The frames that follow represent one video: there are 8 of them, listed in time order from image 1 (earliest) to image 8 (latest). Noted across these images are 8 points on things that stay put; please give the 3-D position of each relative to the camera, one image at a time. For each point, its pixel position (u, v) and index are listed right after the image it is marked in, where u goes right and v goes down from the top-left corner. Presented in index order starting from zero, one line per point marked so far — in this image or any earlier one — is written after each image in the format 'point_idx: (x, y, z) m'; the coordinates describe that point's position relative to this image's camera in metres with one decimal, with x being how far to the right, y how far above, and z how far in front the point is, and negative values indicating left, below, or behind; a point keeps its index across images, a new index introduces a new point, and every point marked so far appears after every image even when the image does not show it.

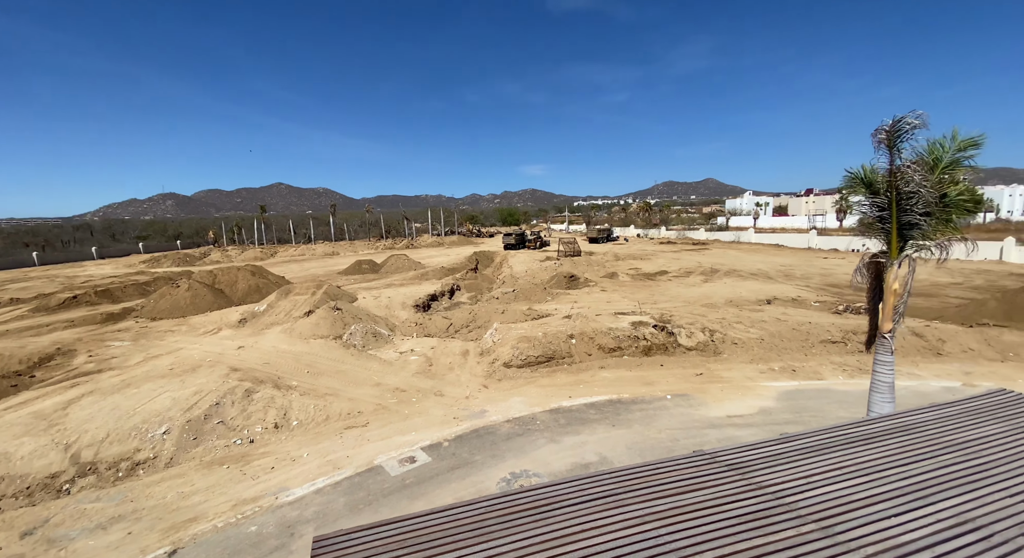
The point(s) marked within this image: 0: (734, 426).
0: (+6.2, -3.9, +12.4) m
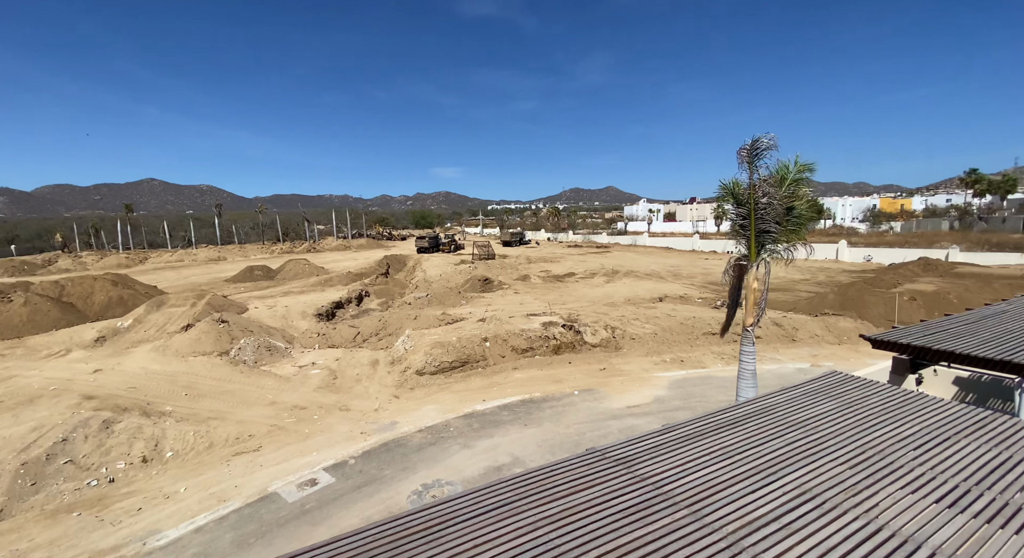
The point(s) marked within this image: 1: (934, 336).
0: (+3.7, -4.0, +13.2) m
1: (+4.5, -0.6, +4.9) m
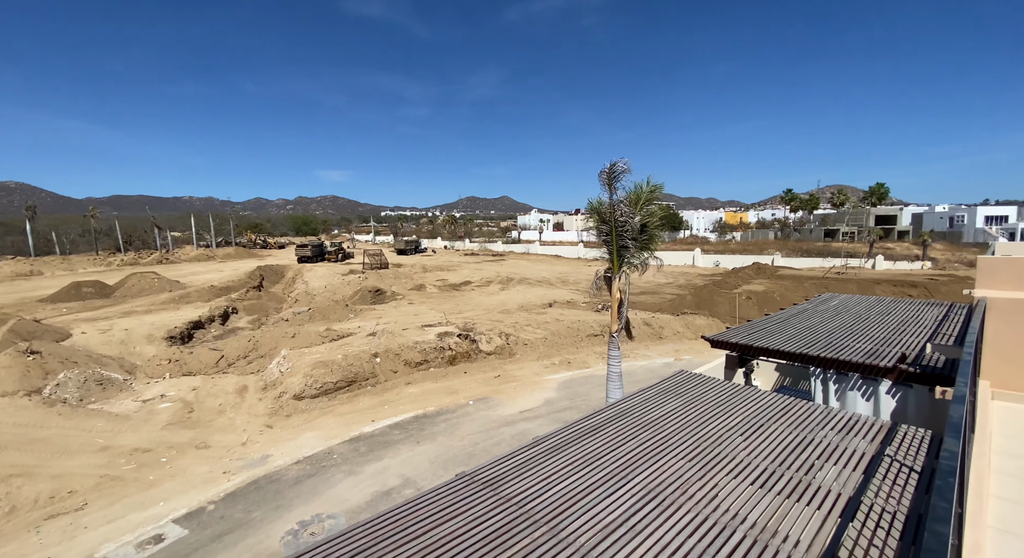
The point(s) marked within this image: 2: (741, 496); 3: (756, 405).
0: (+0.5, -4.3, +13.6) m
1: (+3.1, -0.7, +5.8) m
2: (+1.5, -1.4, +2.9) m
3: (+2.3, -1.2, +4.3) m
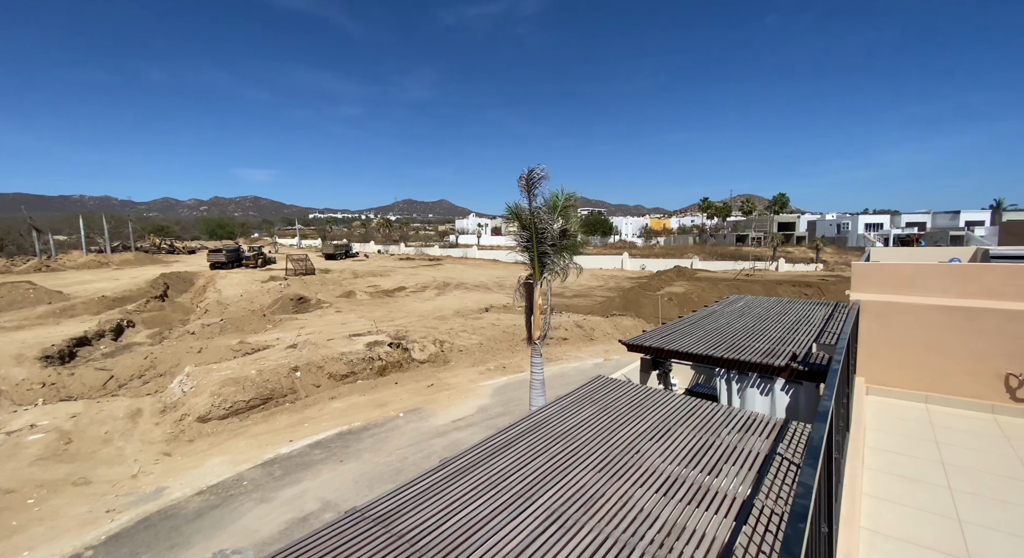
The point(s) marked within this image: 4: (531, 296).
0: (-1.6, -4.5, +13.4) m
1: (+2.1, -0.8, +6.0) m
2: (+0.9, -1.5, +2.9) m
3: (+1.5, -1.3, +4.4) m
4: (+0.3, -0.3, +7.3) m
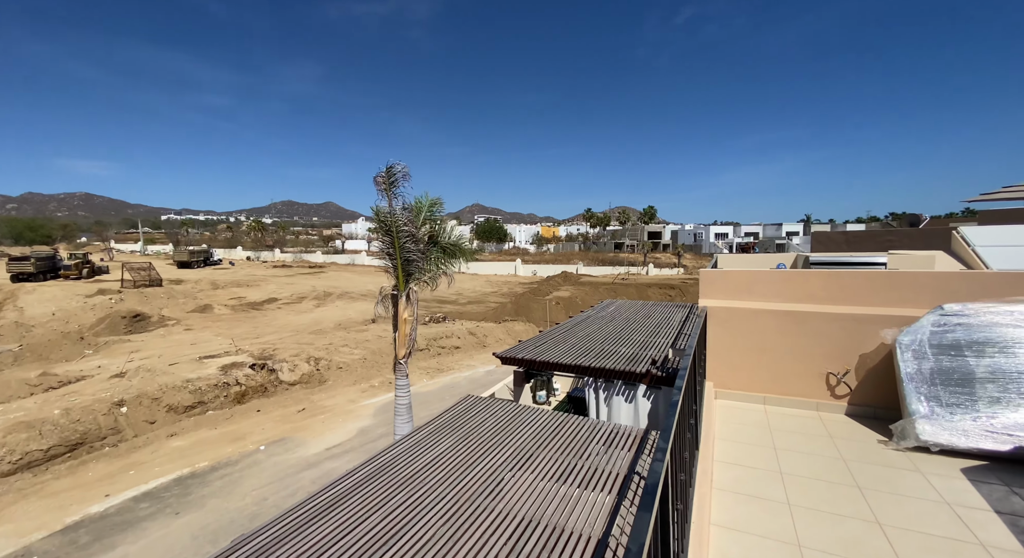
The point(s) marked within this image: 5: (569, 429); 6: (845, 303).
0: (-4.9, -4.8, +12.1) m
1: (+0.4, -0.9, +5.9) m
2: (-0.1, -1.6, +2.6) m
3: (+0.2, -1.4, +4.1) m
4: (-1.7, -0.4, +6.7) m
5: (+0.5, -1.4, +4.1) m
6: (+3.5, -0.3, +4.7) m
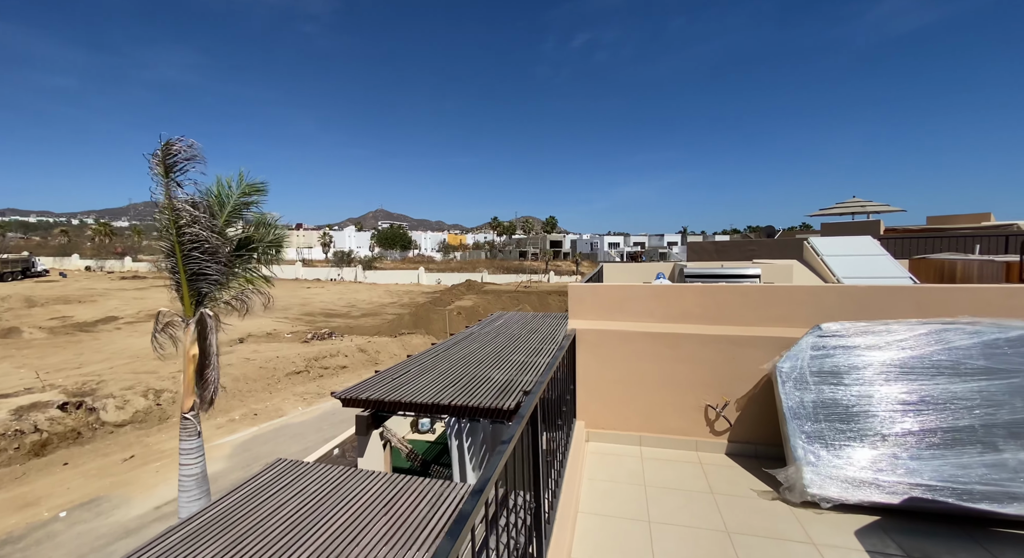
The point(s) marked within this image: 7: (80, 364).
0: (-7.7, -5.1, +9.8) m
1: (-1.2, -1.1, +4.9) m
2: (-1.0, -1.7, +1.5) m
3: (-1.0, -1.5, +3.1) m
4: (-3.4, -0.6, +5.2) m
5: (-0.7, -1.5, +3.2) m
6: (+2.1, -0.4, +4.4) m
7: (-17.8, -3.5, +18.5) m
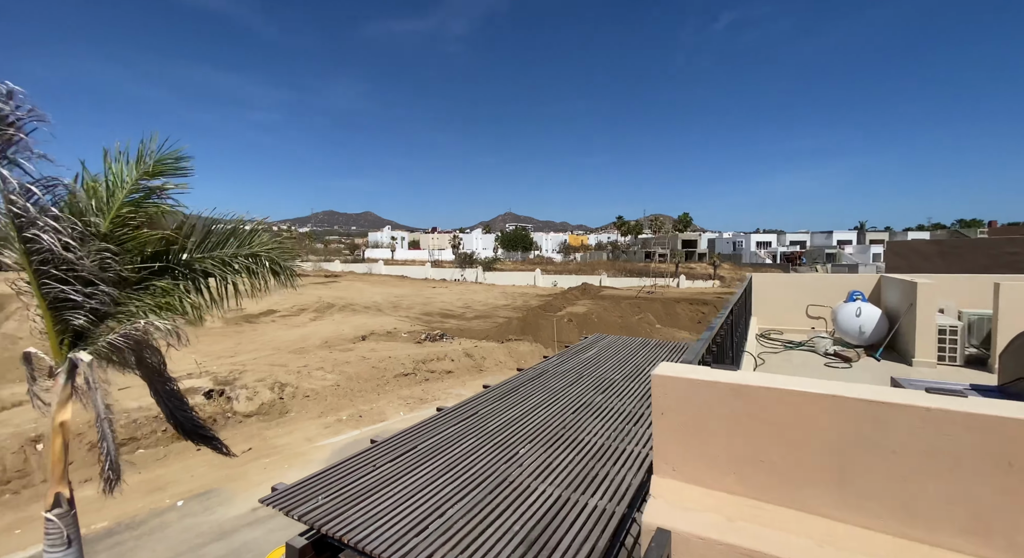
0: (-5.7, -5.2, +9.6) m
1: (-0.8, -1.3, +3.1) m
2: (-1.5, -1.9, -0.2) m
3: (-1.1, -1.7, +1.4) m
4: (-2.8, -0.8, +4.1) m
5: (-0.8, -1.7, +1.4) m
6: (+2.3, -0.6, +1.8) m
7: (-13.0, -3.4, +20.8) m
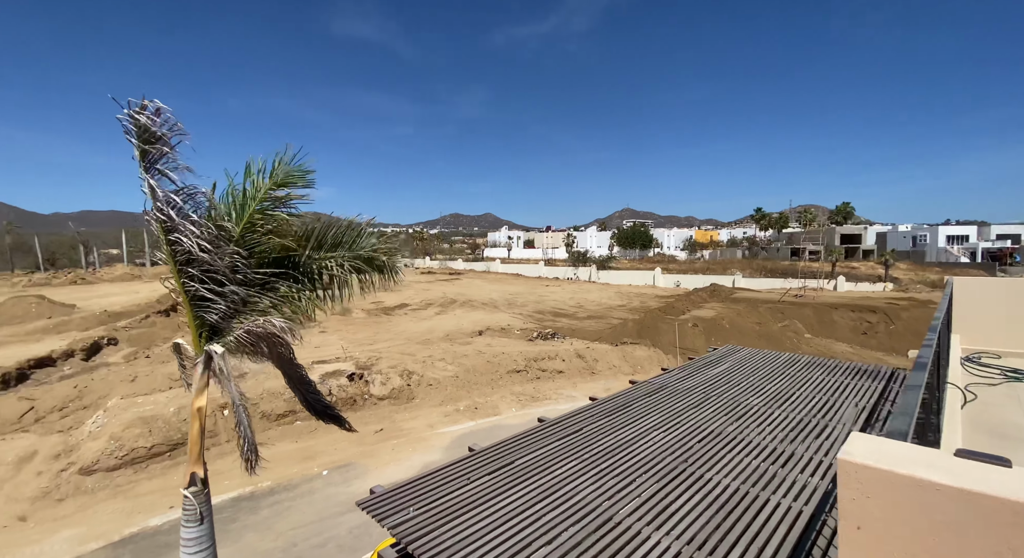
0: (-3.2, -5.1, +10.5) m
1: (-0.1, -1.3, +2.9) m
2: (-1.6, -1.9, -0.1) m
3: (-0.9, -1.7, +1.3) m
4: (-1.8, -0.8, +4.4) m
5: (-0.5, -1.7, +1.2) m
6: (+2.5, -0.7, +0.8) m
7: (-7.4, -3.2, +23.2) m
